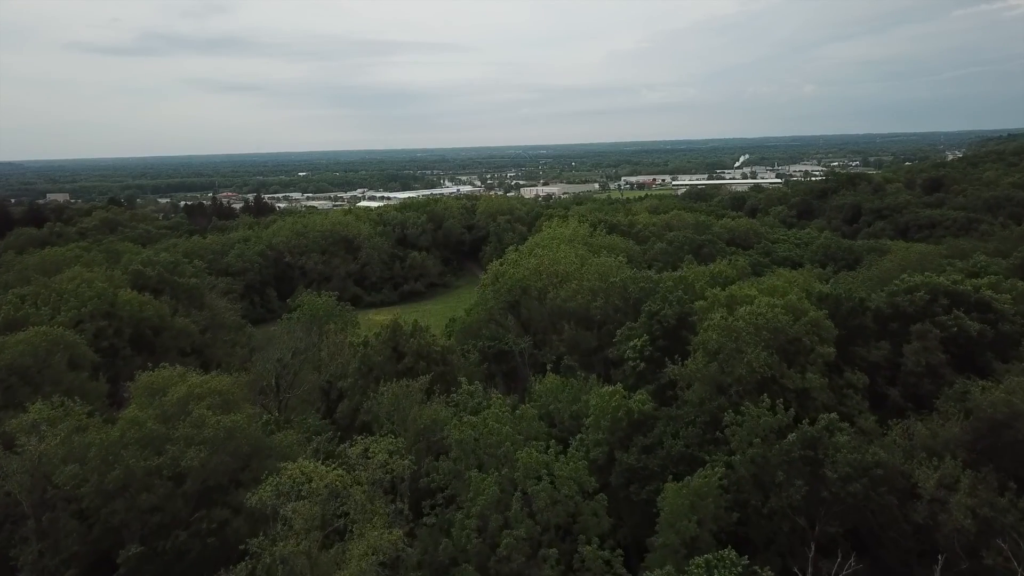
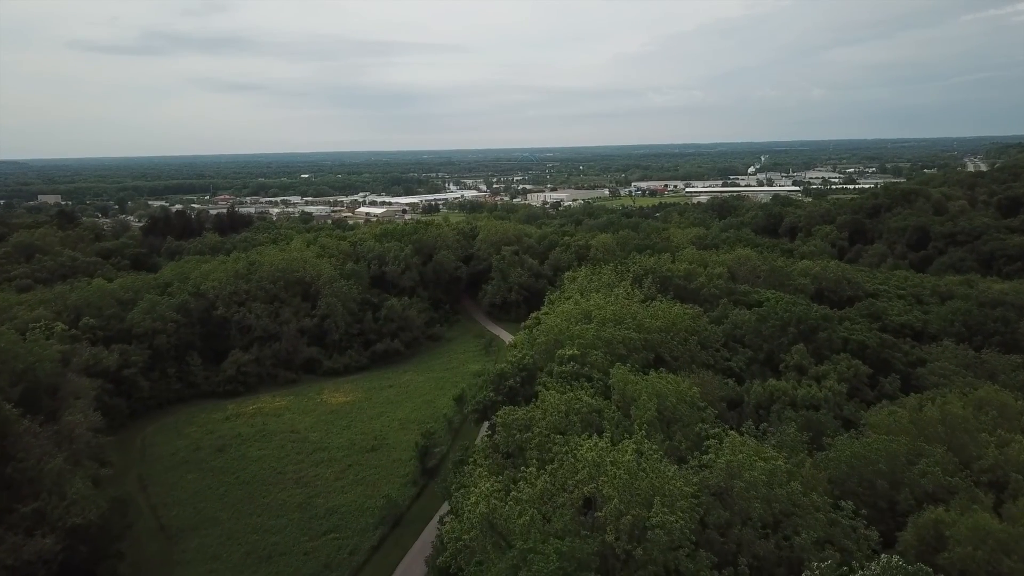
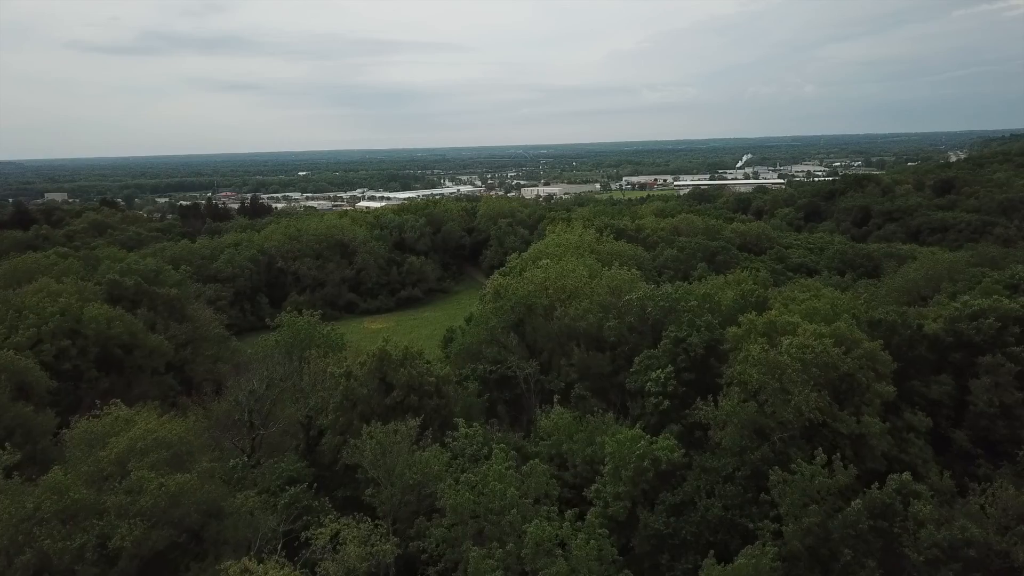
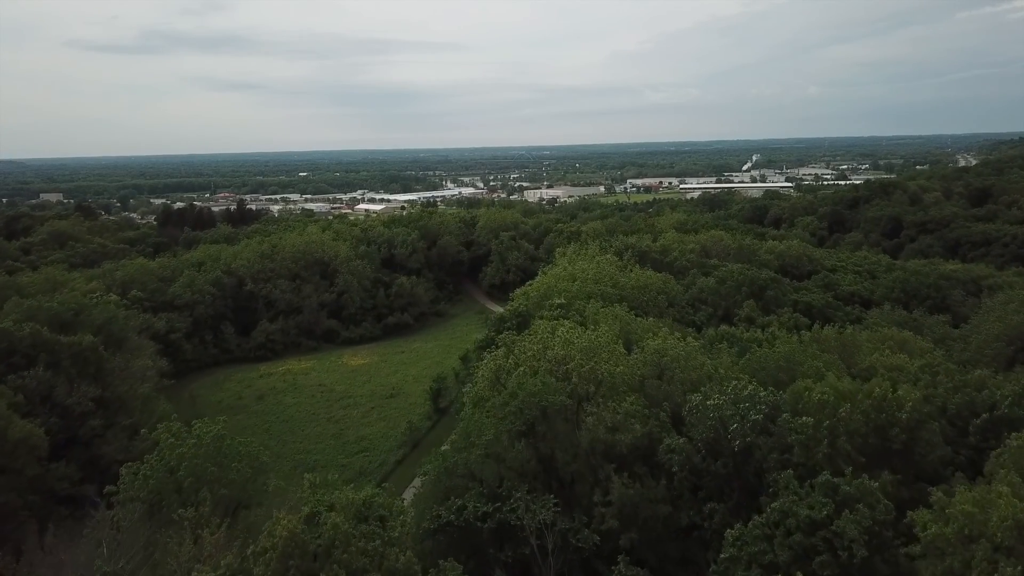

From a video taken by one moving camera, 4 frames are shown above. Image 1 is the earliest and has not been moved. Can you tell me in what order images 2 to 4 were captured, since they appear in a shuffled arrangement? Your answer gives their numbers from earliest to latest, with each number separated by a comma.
3, 4, 2
